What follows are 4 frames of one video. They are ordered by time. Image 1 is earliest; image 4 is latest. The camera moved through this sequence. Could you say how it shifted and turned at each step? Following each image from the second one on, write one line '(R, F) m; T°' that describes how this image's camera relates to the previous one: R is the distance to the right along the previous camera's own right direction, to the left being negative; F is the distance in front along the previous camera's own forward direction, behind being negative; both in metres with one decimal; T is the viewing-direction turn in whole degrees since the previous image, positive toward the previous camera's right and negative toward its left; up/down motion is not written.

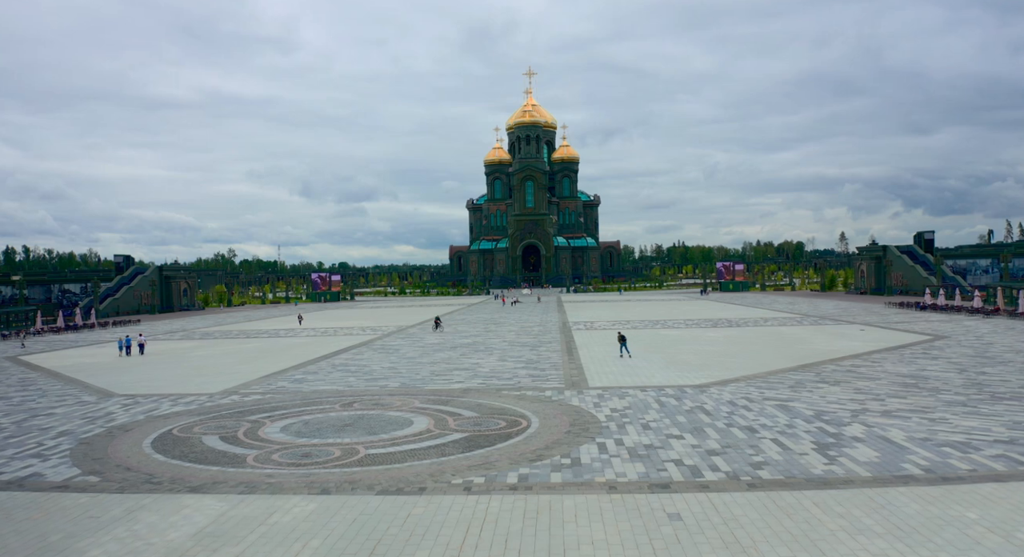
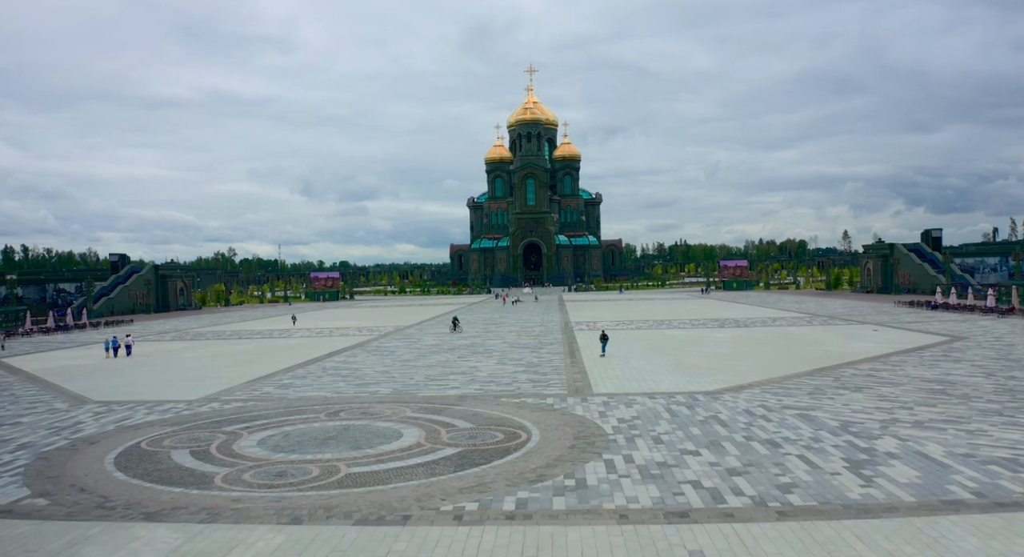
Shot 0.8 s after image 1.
(+0.1, +1.0) m; 0°
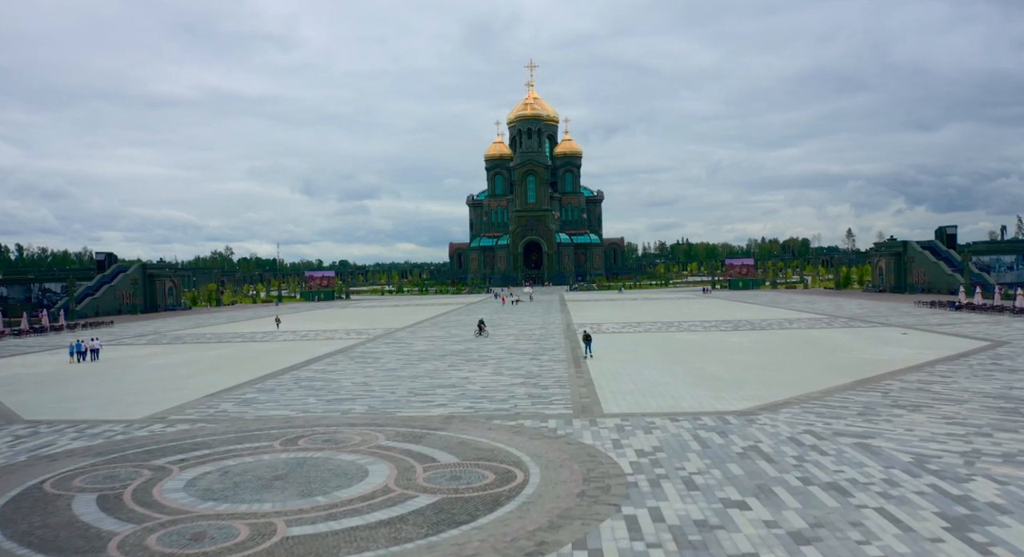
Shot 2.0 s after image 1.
(+0.1, +2.2) m; 0°
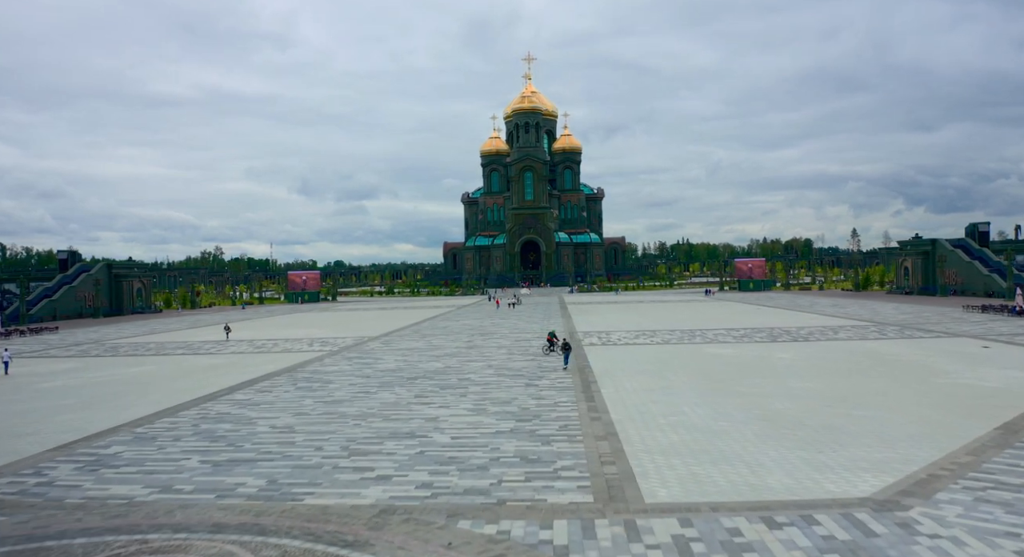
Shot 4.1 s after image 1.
(+0.2, +4.8) m; 0°
